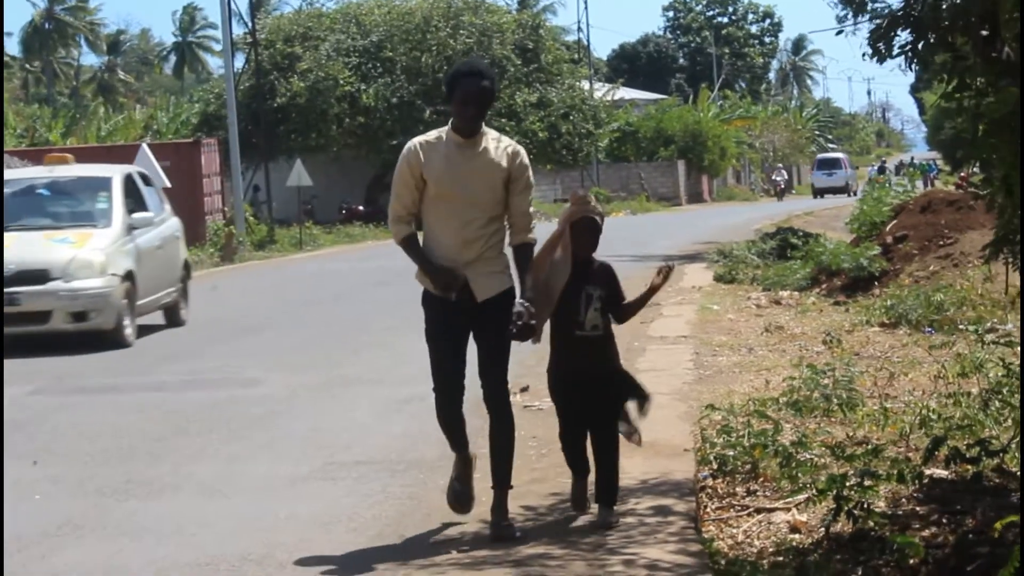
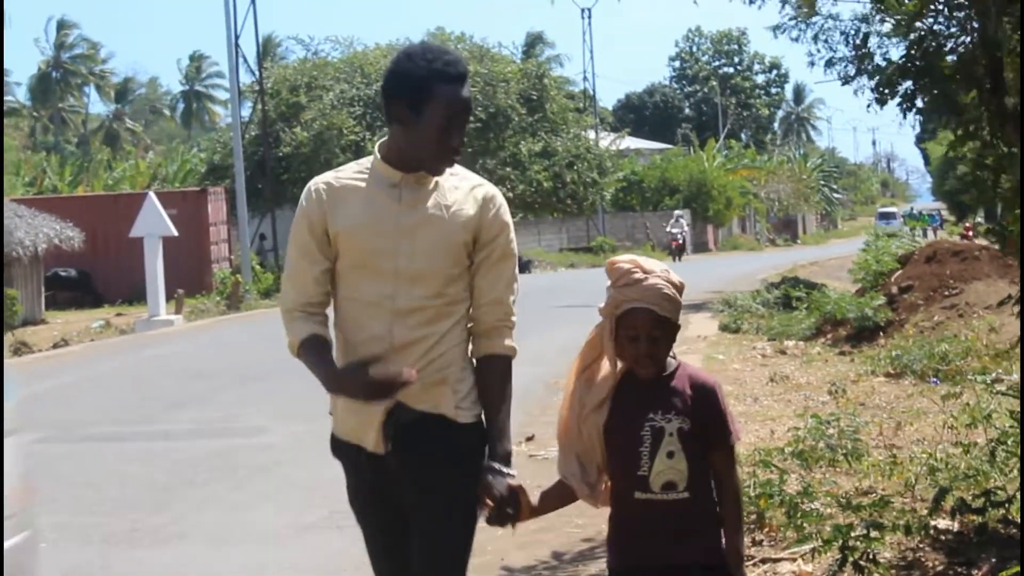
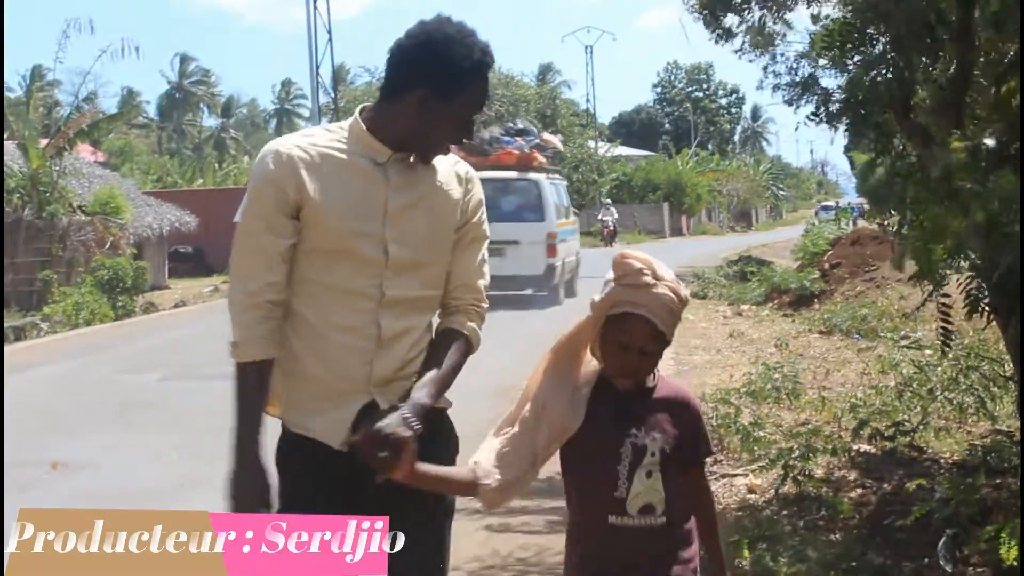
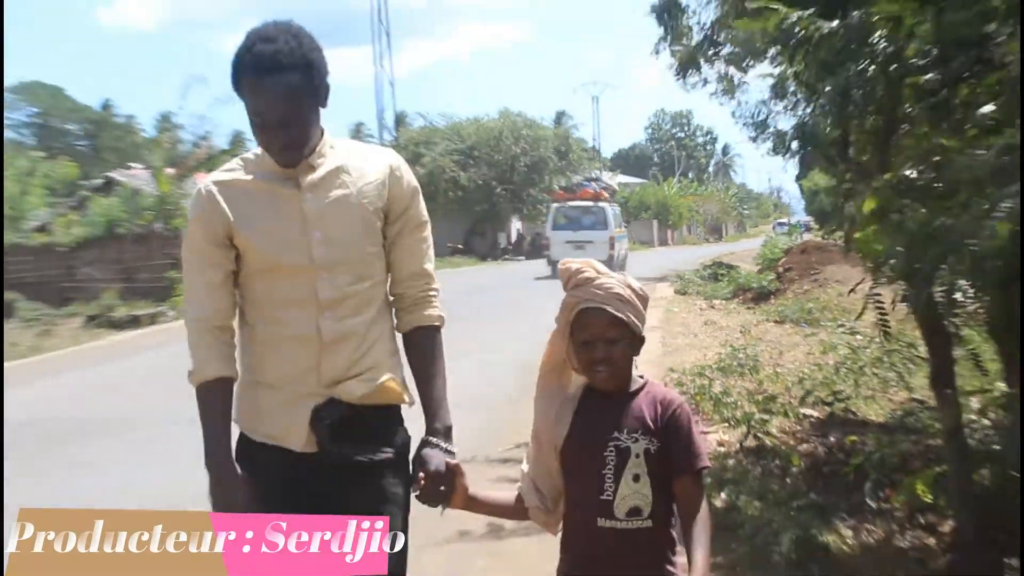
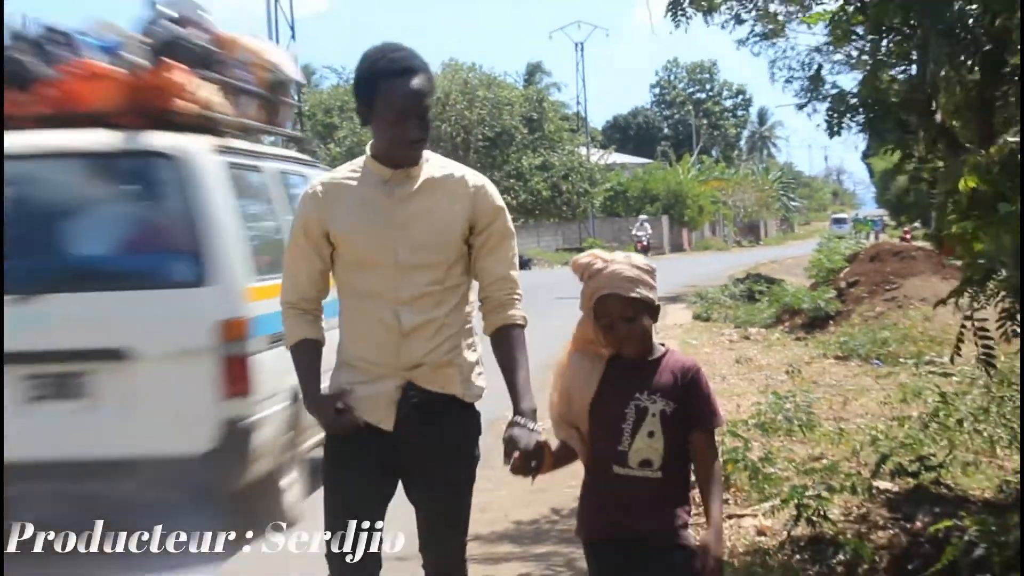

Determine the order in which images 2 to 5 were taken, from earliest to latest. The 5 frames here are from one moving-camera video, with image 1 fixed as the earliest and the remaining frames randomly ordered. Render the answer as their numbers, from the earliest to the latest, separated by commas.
2, 5, 3, 4
